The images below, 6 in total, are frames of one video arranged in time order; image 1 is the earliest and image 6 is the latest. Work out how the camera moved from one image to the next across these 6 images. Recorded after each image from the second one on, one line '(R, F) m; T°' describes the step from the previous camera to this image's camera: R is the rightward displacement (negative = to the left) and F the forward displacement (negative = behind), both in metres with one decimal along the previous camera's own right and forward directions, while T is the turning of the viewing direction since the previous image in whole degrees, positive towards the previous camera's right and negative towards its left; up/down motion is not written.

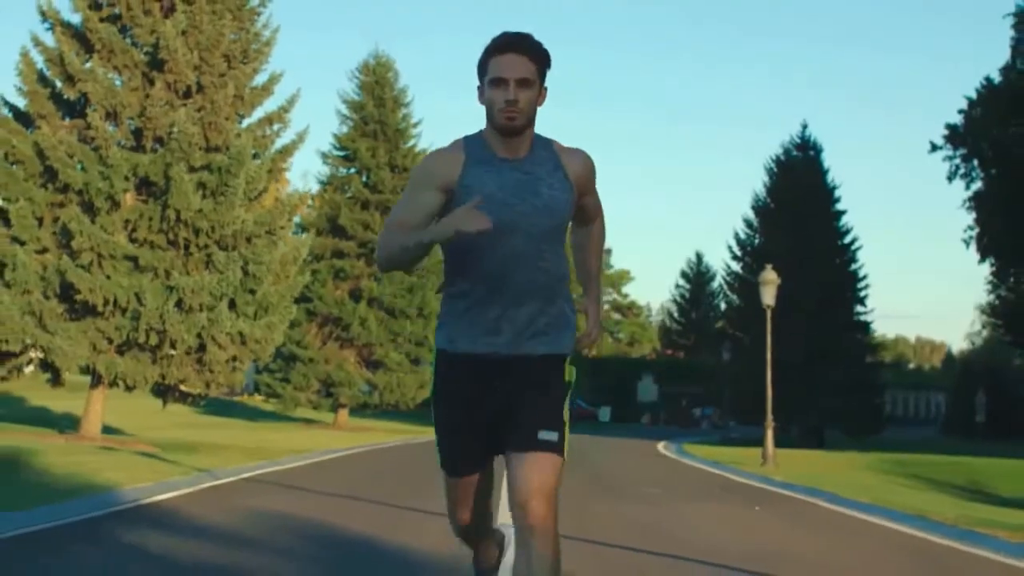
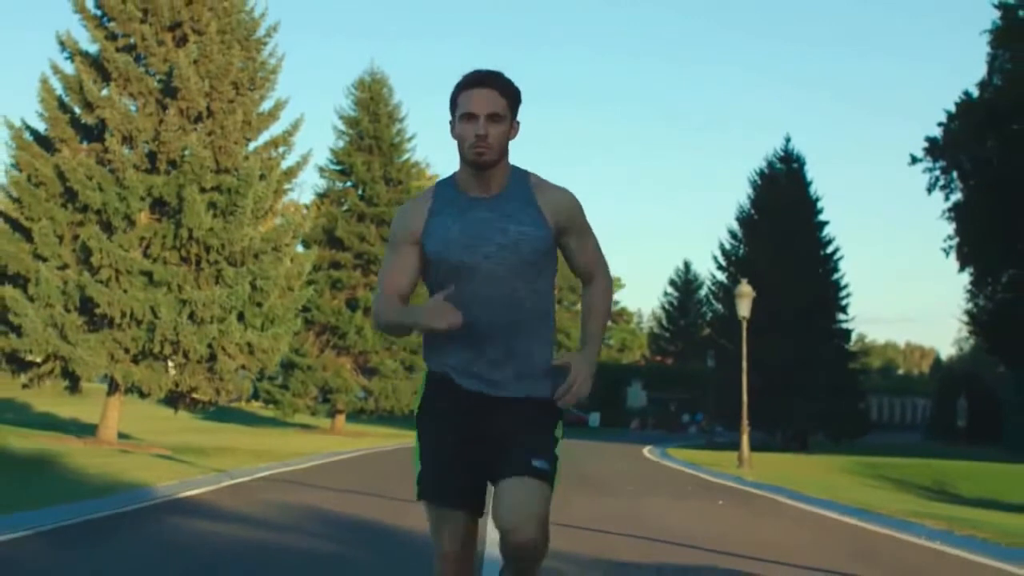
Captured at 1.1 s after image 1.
(0.0, -0.9) m; 0°
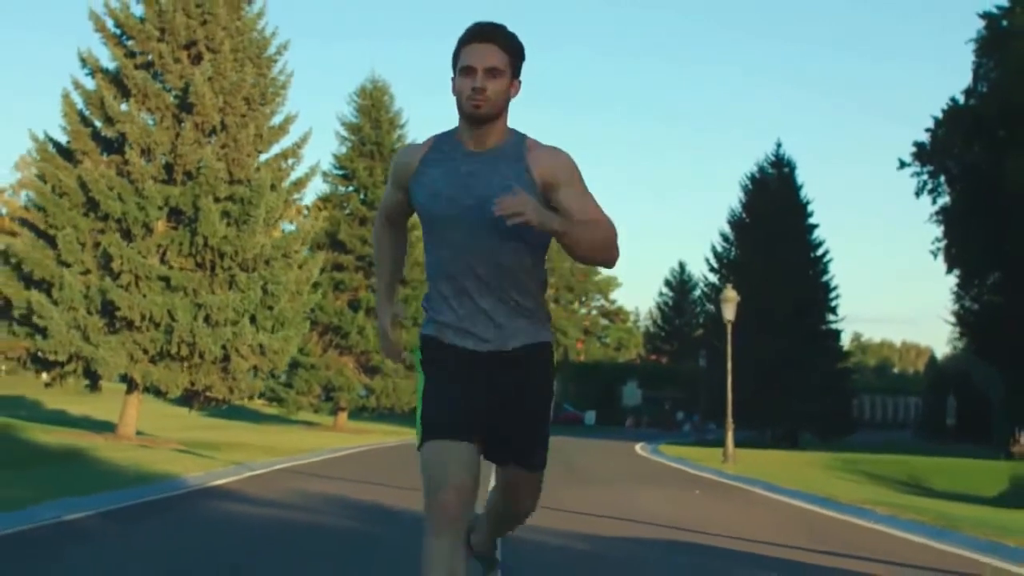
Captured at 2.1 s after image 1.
(0.0, -0.9) m; 0°
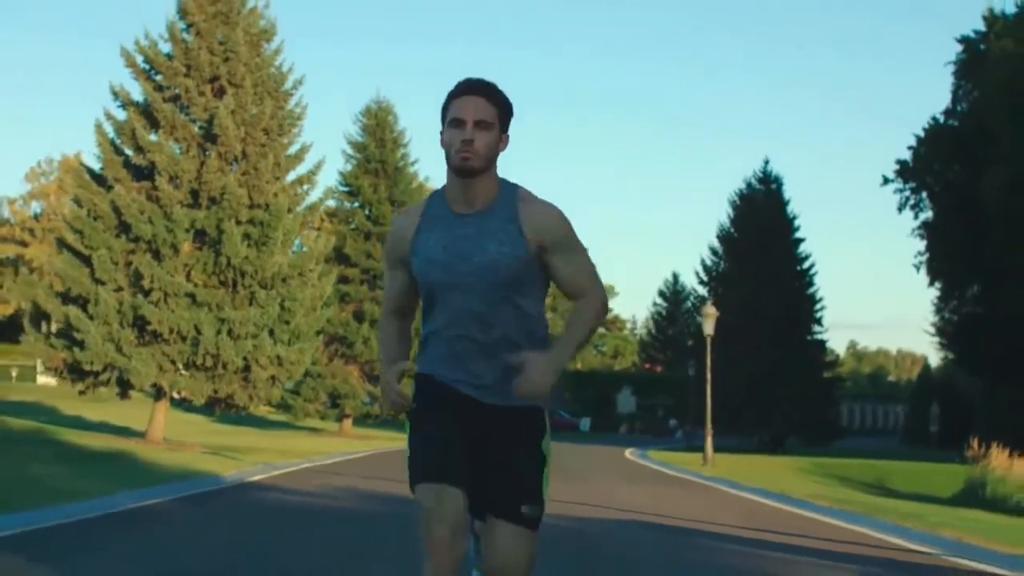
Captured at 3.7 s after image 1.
(0.0, -1.4) m; 0°
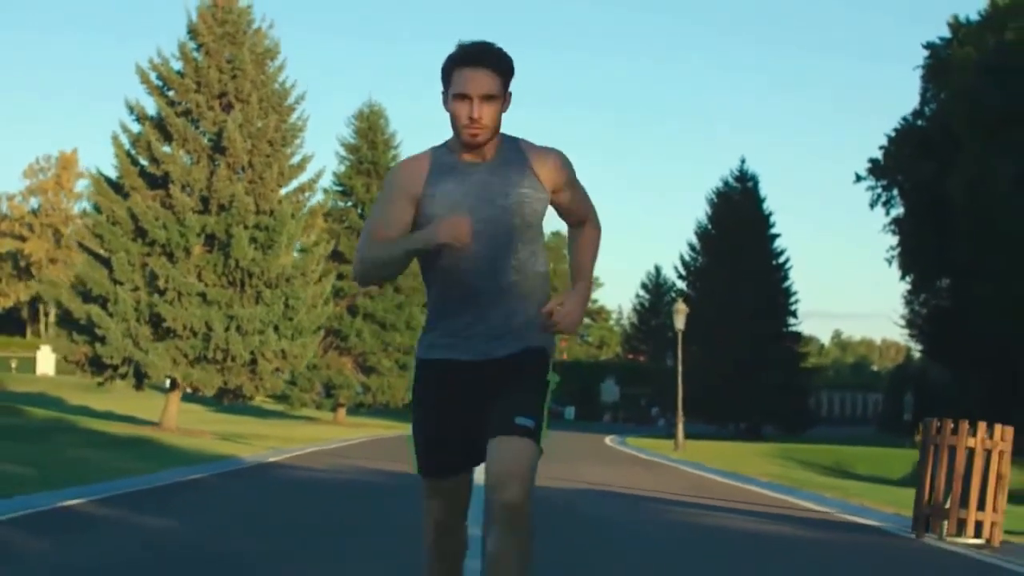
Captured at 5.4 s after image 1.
(0.0, -1.5) m; +1°
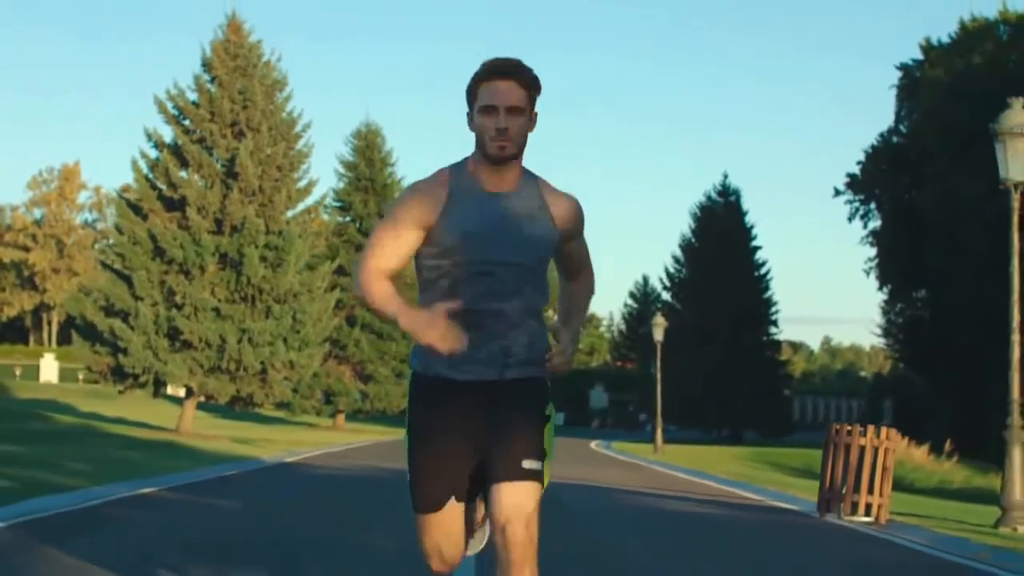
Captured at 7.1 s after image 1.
(0.0, -1.5) m; 0°
